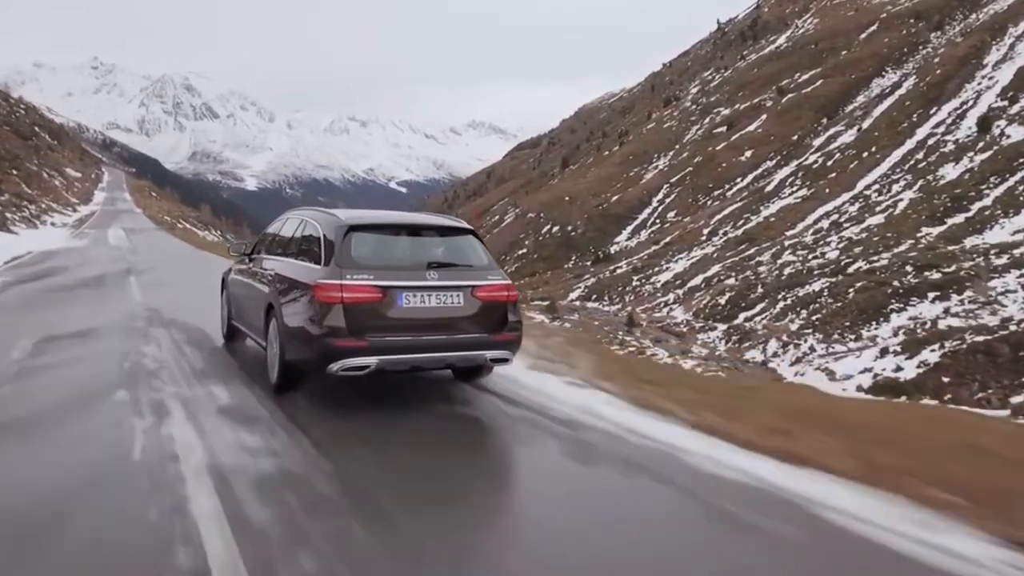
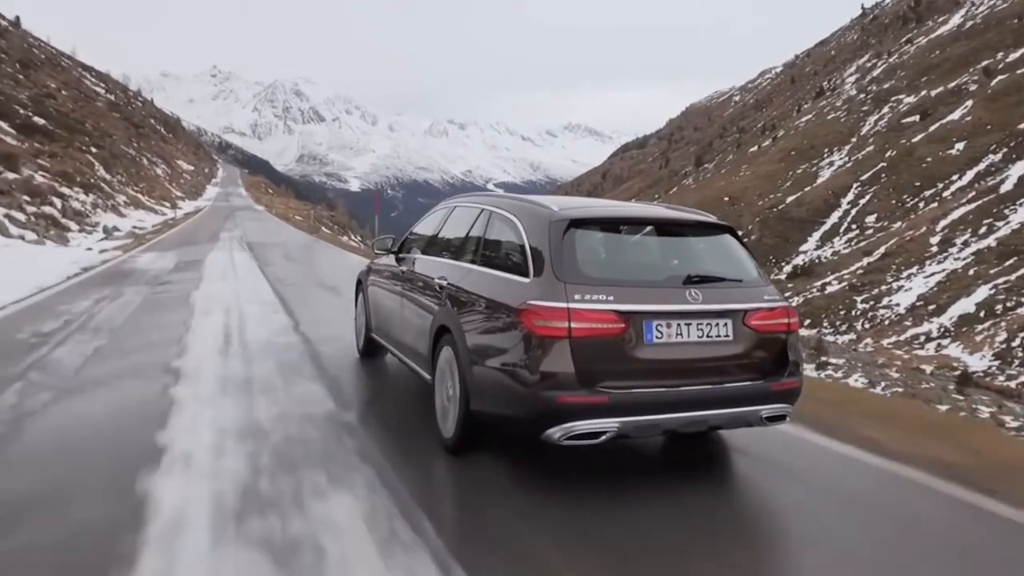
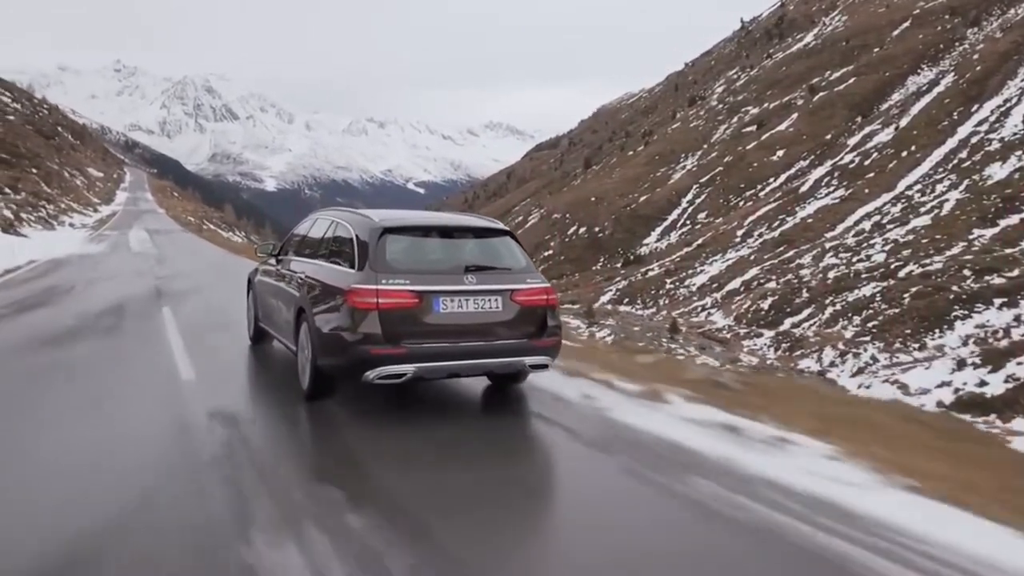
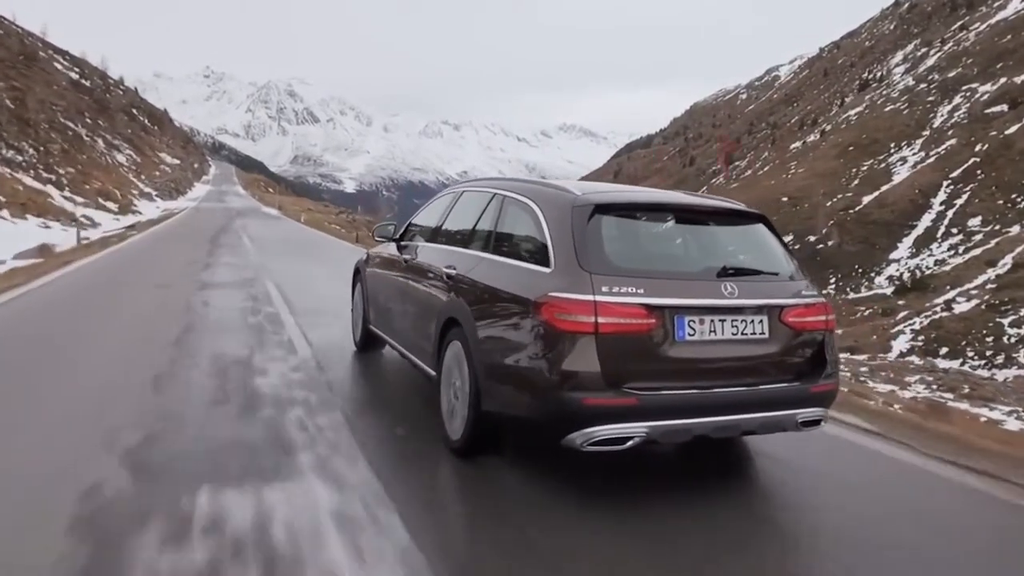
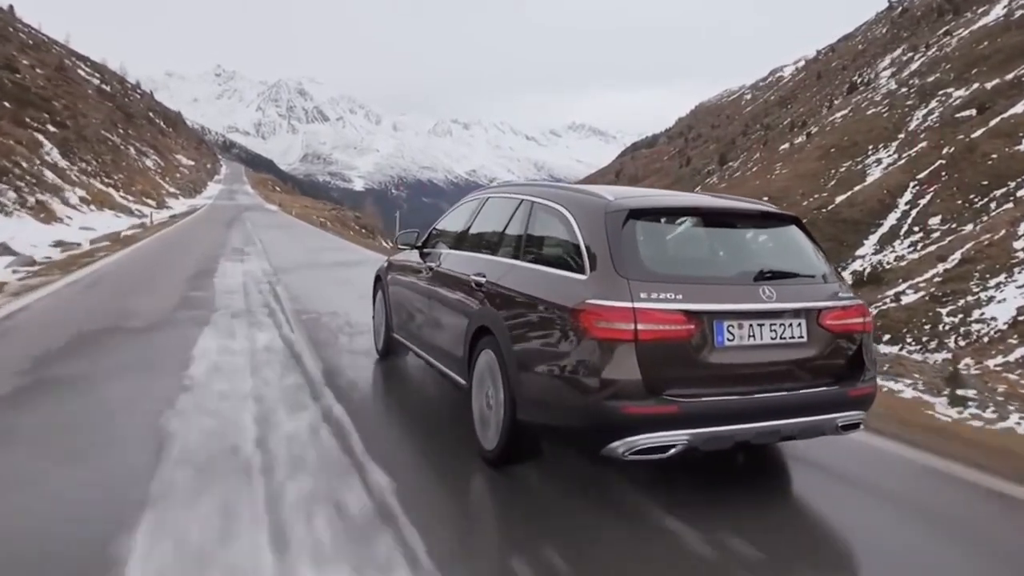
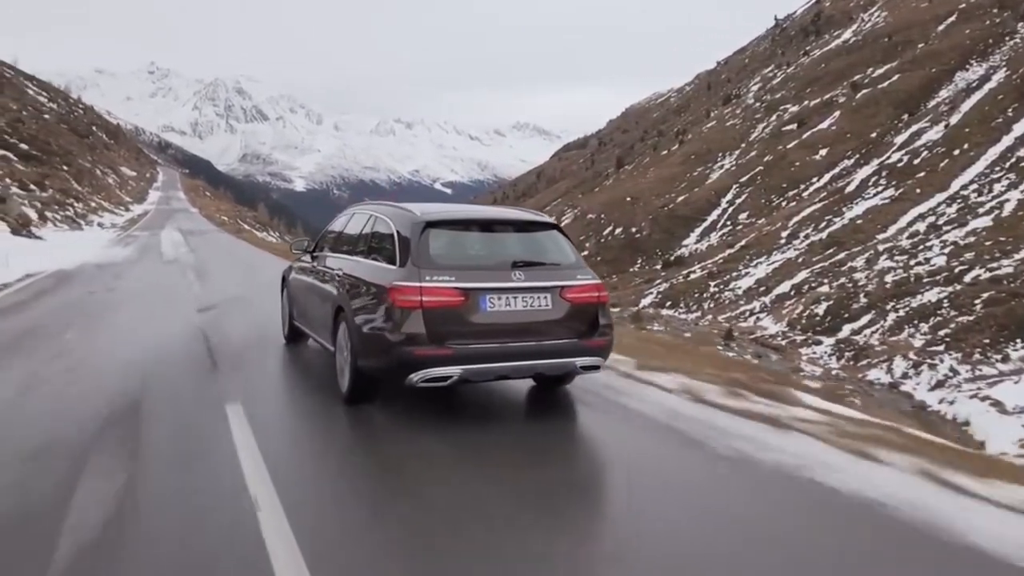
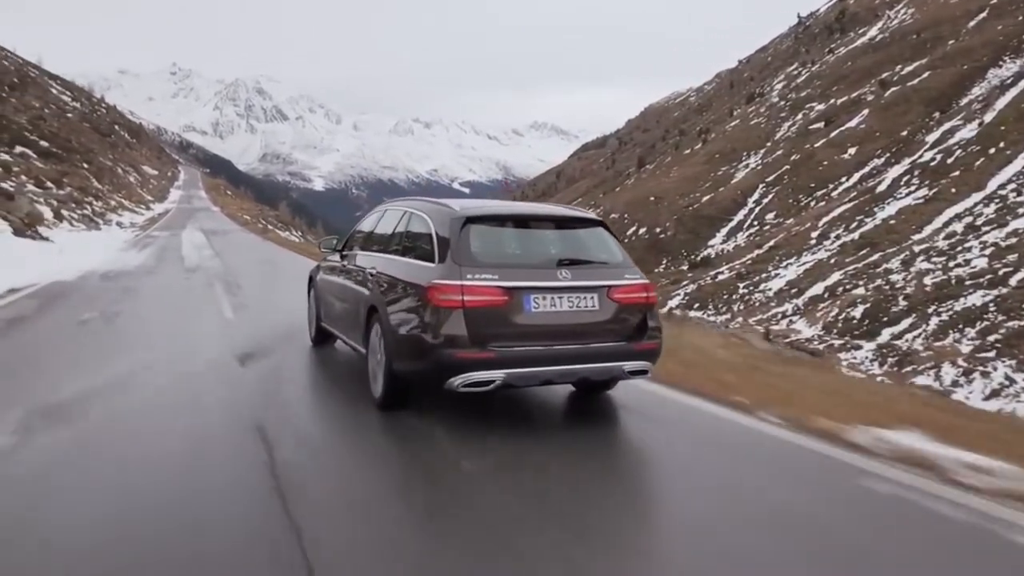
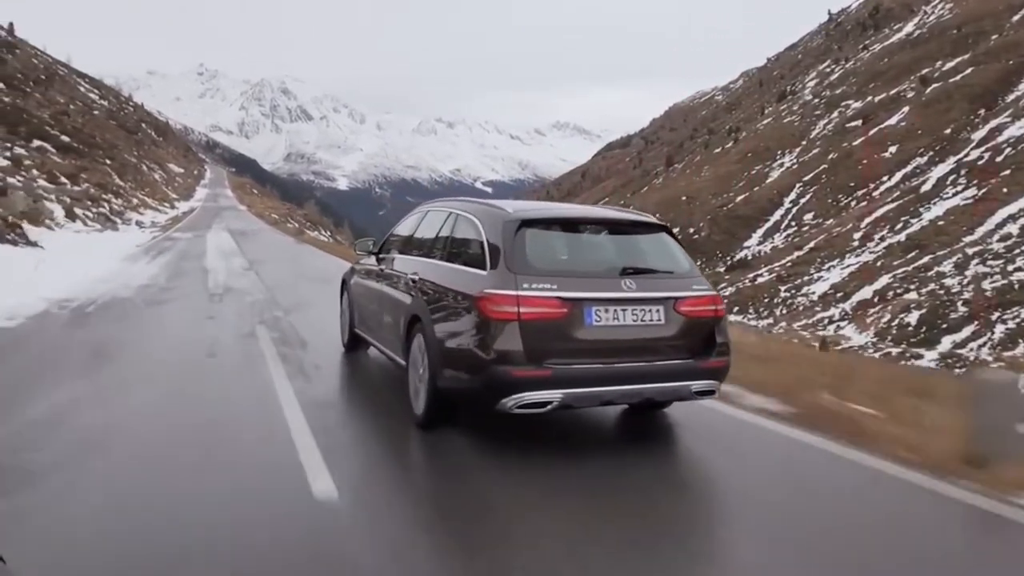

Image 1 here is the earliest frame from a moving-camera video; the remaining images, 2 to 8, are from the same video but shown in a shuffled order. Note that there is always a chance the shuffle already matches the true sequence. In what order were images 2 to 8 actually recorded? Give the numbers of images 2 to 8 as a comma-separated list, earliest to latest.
3, 6, 7, 8, 2, 5, 4
